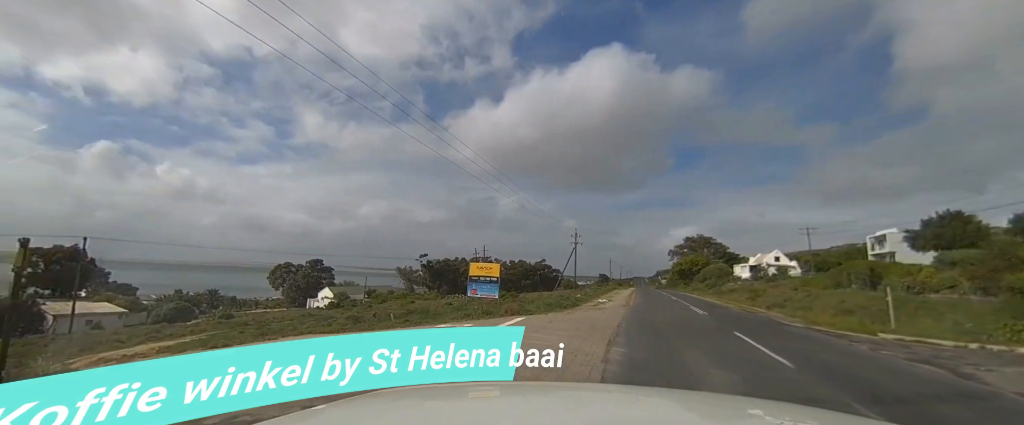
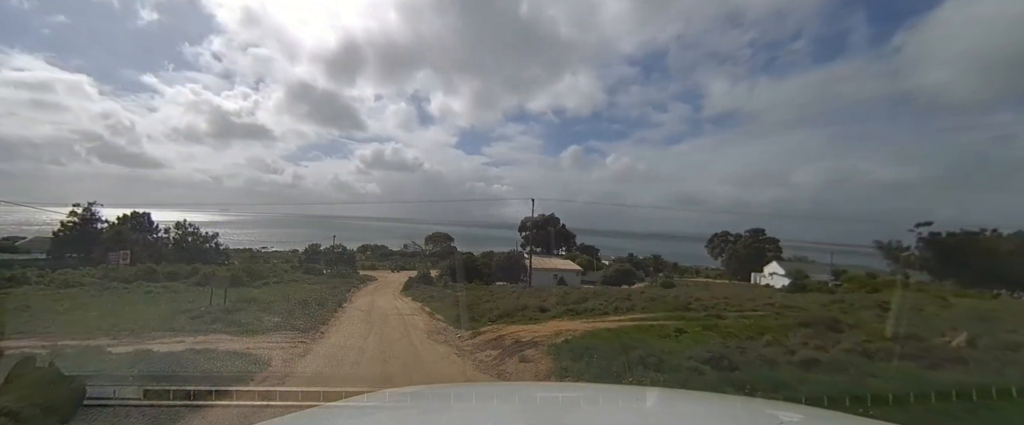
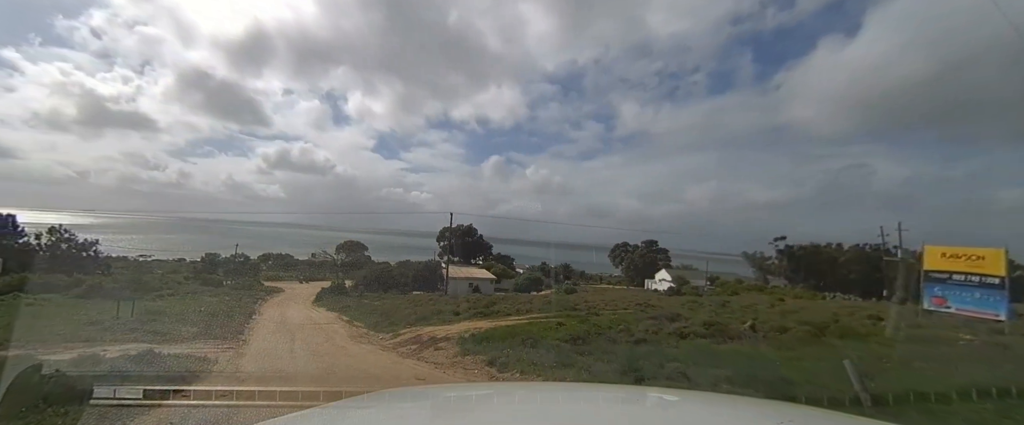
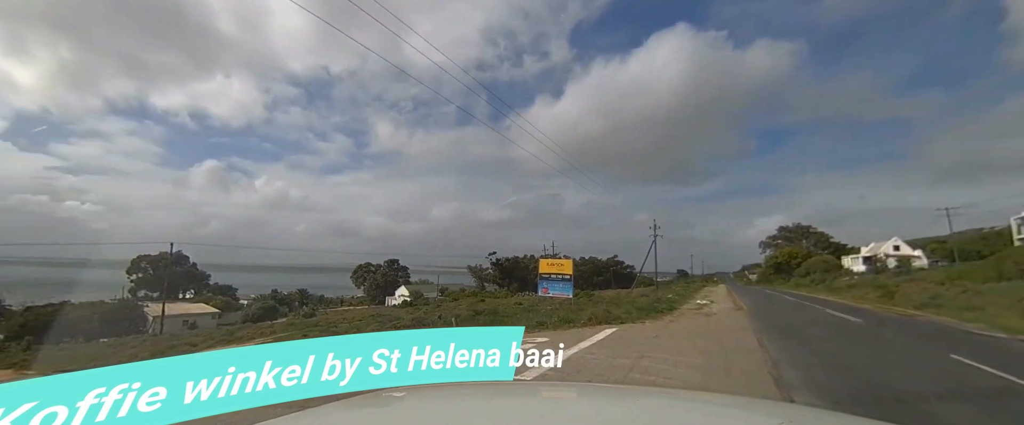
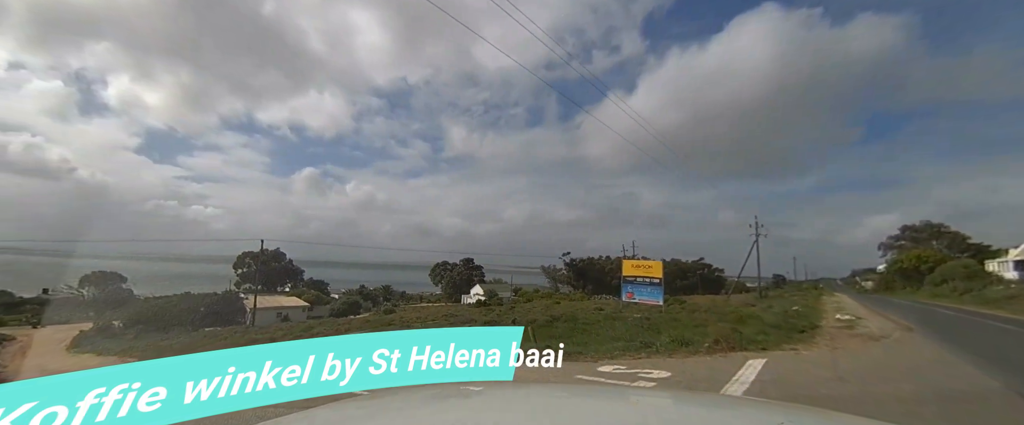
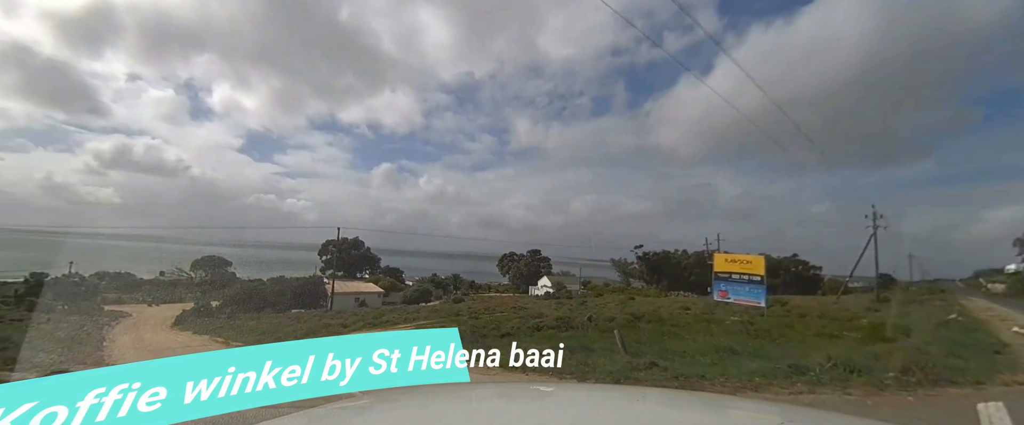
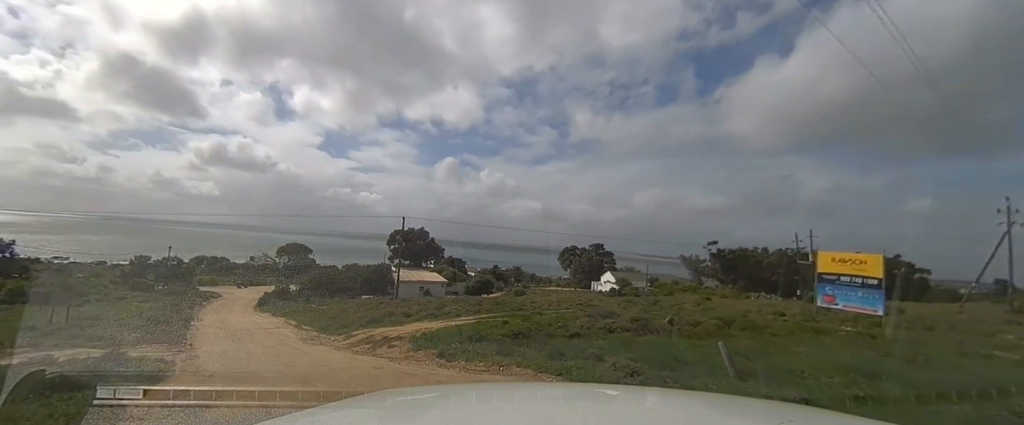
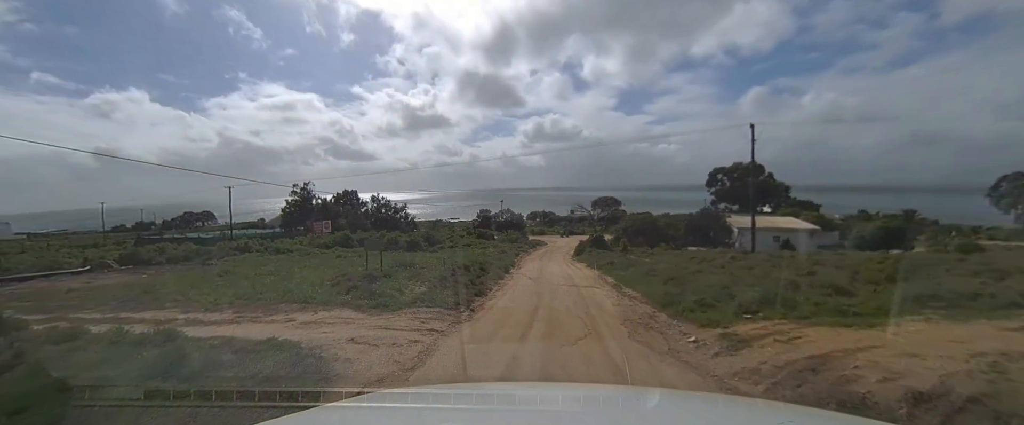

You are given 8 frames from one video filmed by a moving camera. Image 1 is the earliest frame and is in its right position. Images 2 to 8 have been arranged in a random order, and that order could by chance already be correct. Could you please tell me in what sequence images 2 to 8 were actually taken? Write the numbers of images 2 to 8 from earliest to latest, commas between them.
4, 5, 6, 7, 3, 2, 8
